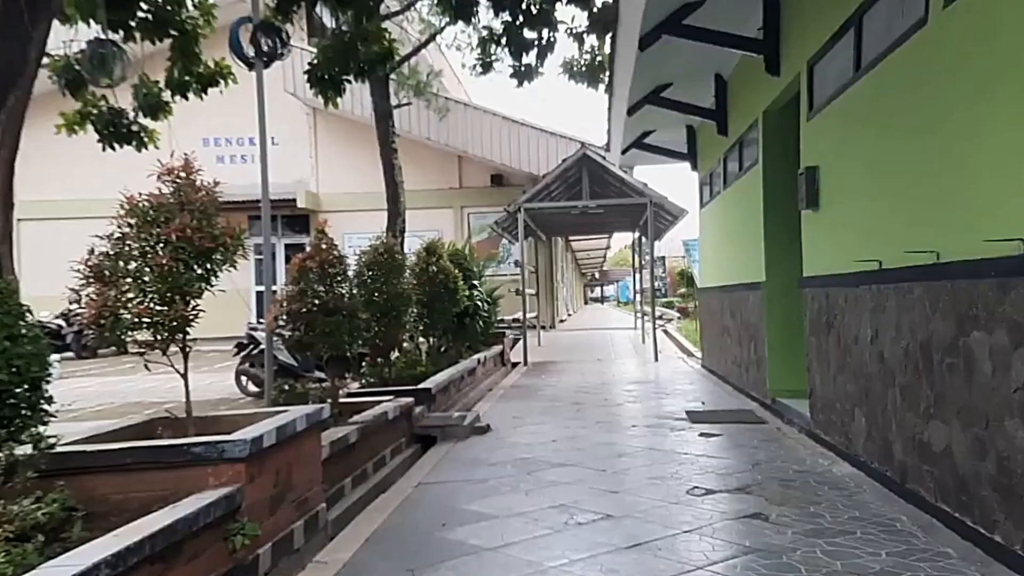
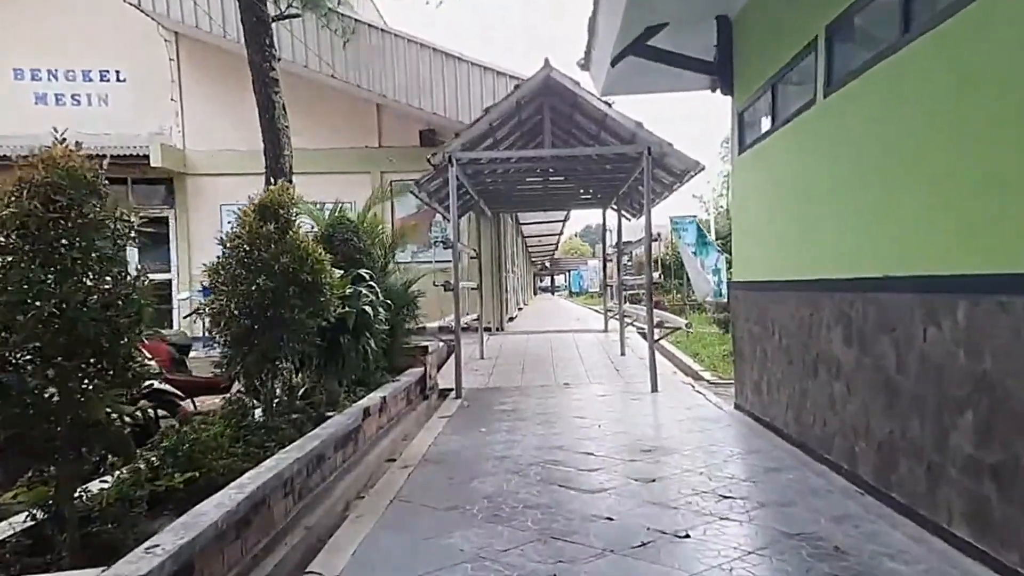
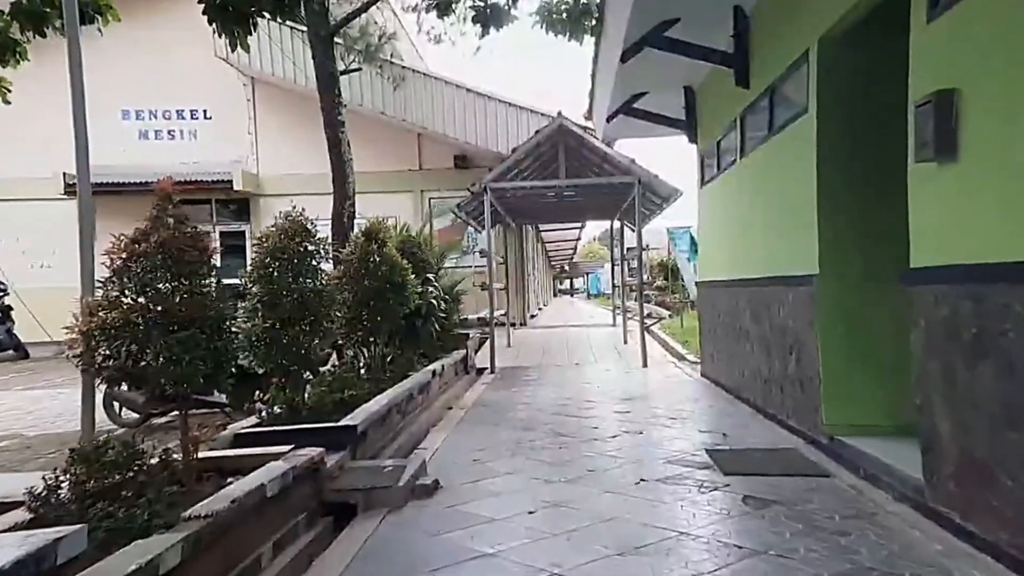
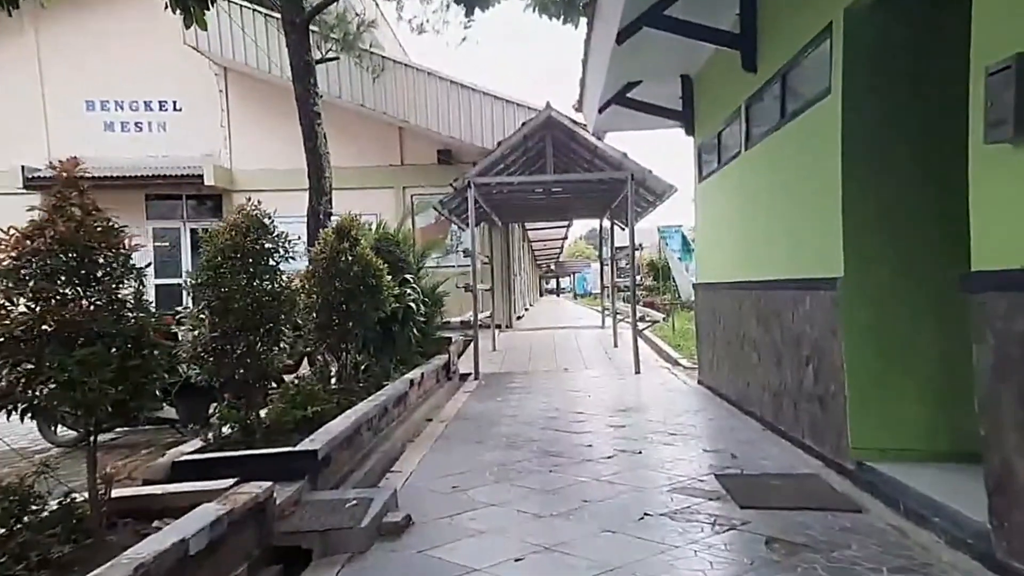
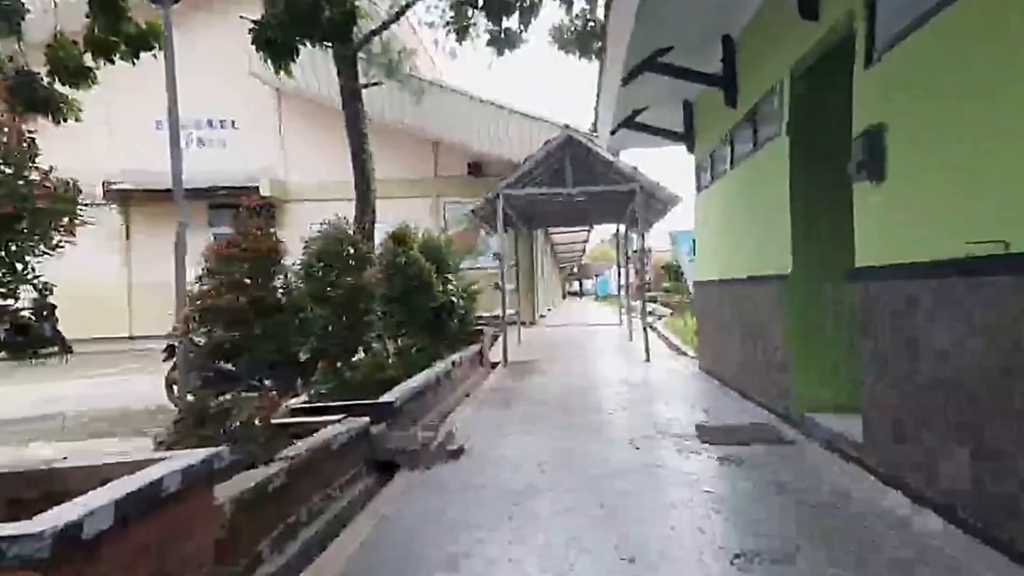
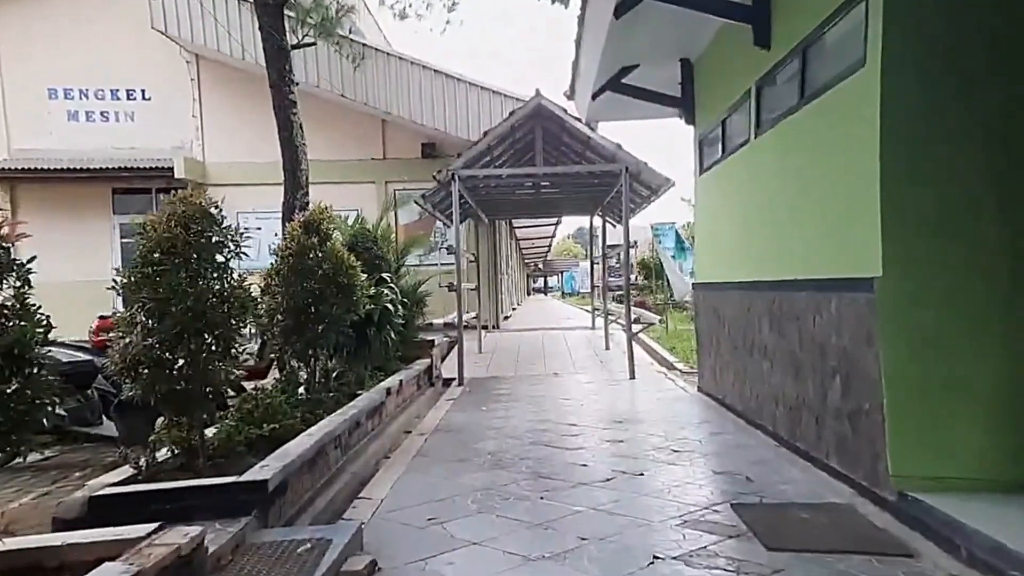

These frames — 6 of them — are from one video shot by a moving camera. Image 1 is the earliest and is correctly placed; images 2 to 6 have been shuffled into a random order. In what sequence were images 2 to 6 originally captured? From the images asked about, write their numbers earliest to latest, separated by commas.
5, 3, 4, 6, 2
